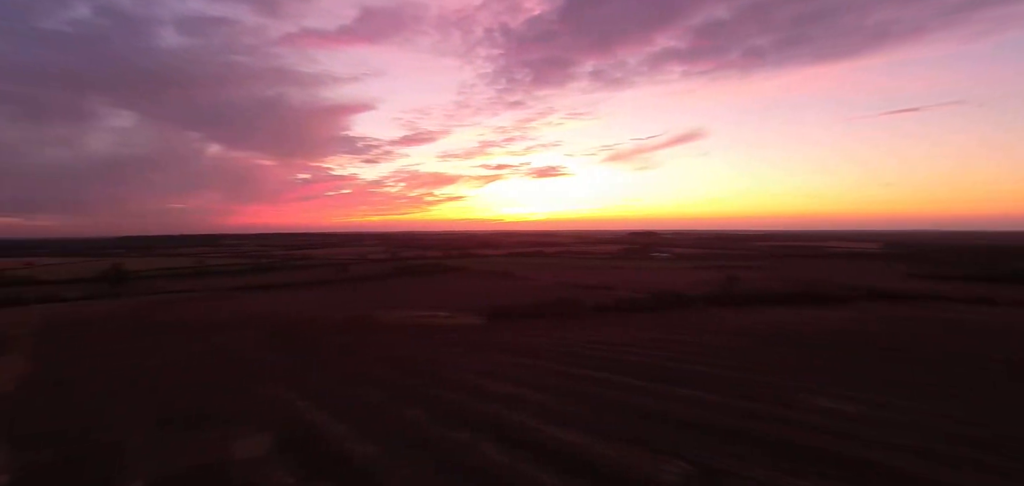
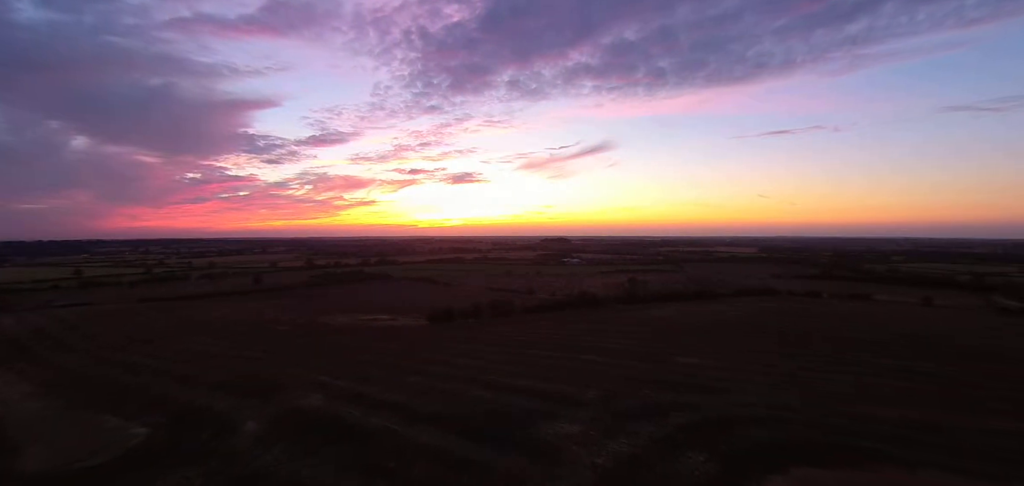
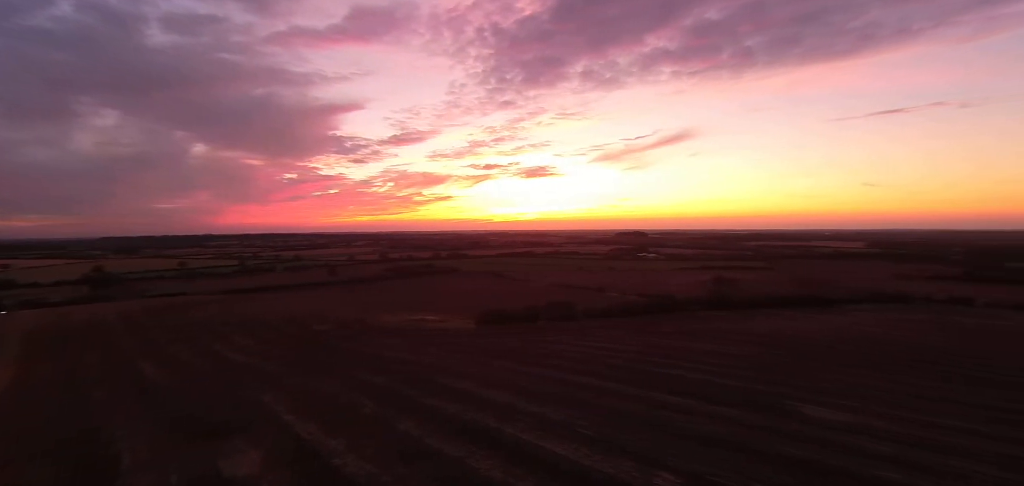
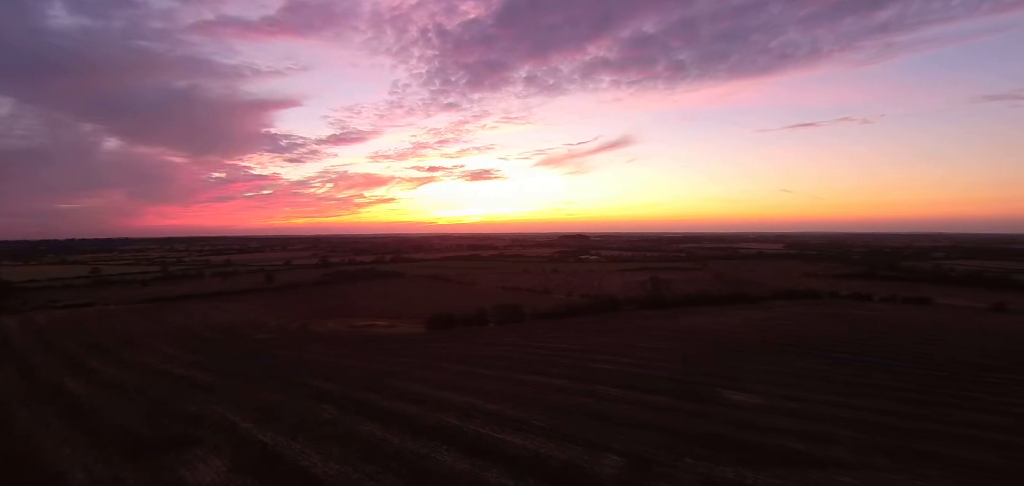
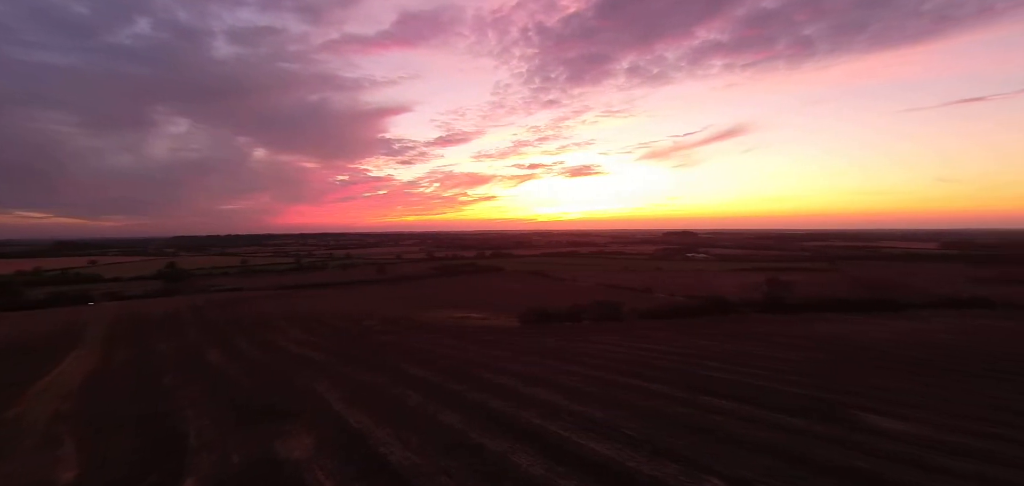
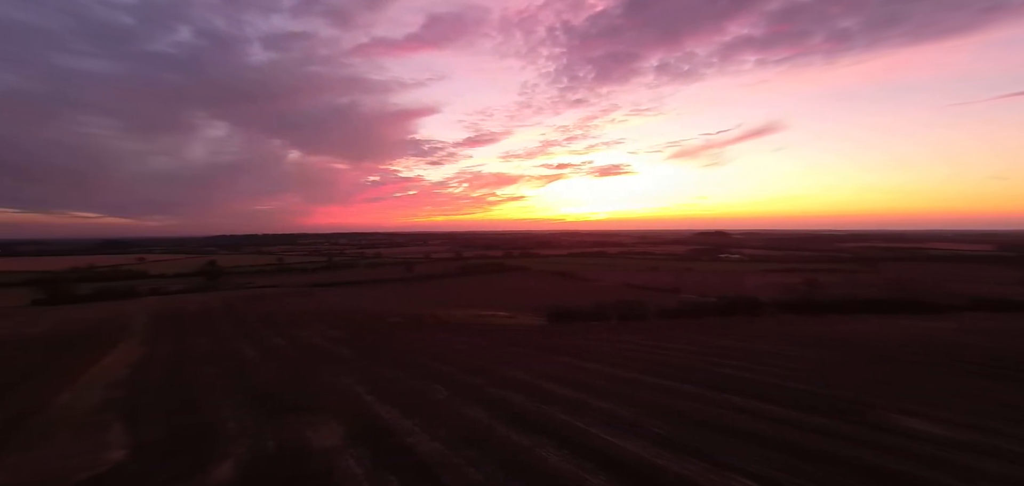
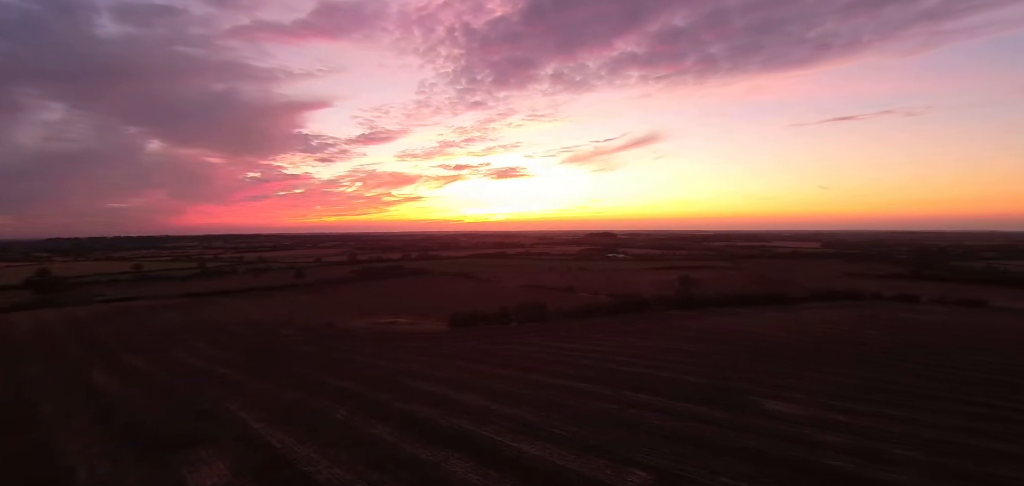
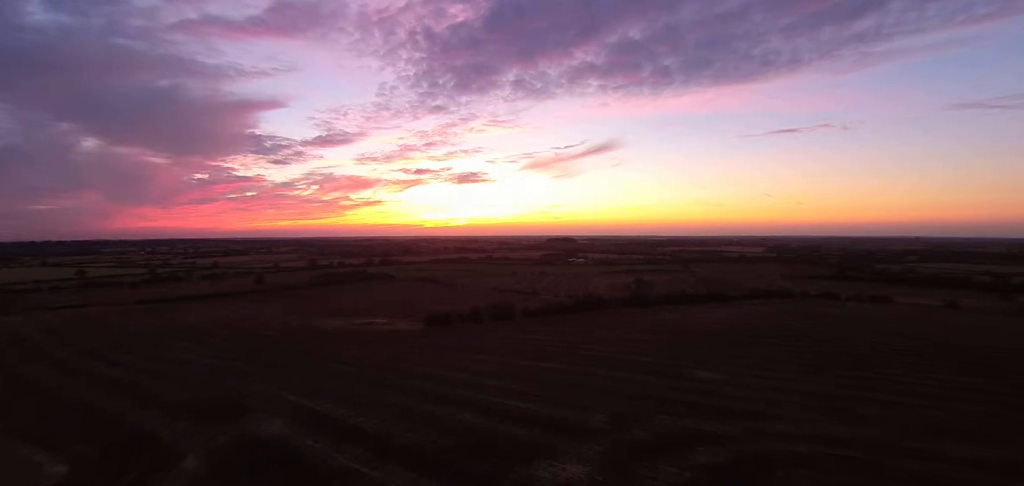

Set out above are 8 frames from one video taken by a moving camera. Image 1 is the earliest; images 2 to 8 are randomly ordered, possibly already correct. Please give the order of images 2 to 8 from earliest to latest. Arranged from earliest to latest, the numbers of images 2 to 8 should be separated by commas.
6, 5, 3, 7, 4, 8, 2
